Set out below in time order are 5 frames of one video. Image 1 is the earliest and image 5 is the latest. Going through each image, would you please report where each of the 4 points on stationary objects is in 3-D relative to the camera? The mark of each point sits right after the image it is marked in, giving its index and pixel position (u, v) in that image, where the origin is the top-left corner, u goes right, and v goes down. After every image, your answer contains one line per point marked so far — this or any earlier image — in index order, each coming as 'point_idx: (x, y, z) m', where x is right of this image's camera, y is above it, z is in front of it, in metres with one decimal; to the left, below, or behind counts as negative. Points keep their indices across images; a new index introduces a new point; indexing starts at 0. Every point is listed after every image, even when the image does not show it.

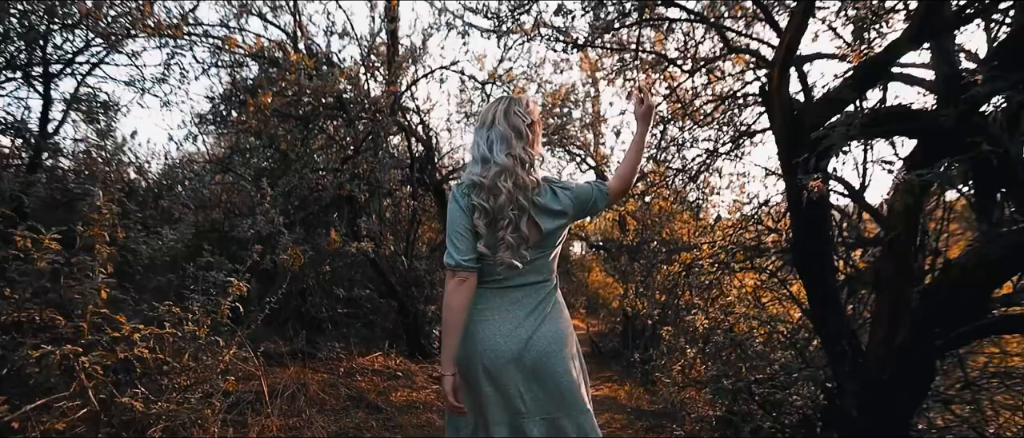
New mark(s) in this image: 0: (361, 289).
0: (-2.0, -0.9, +8.2) m
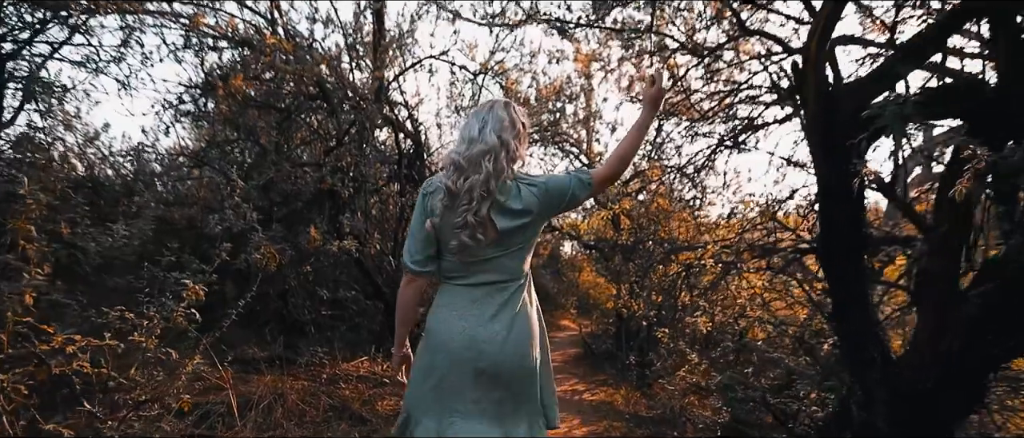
0: (-2.1, -0.9, +7.8) m
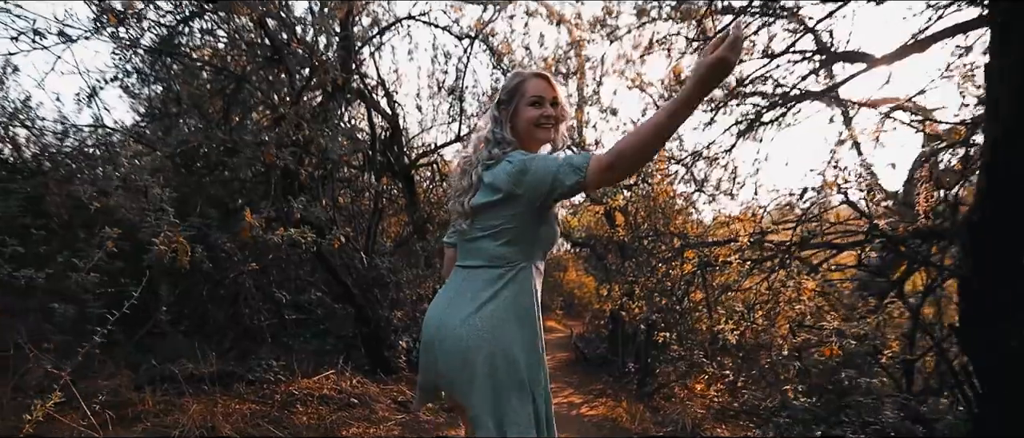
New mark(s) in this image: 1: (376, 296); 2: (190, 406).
0: (-2.2, -0.8, +6.8) m
1: (-1.6, -0.9, +7.0) m
2: (-2.5, -1.5, +4.9) m
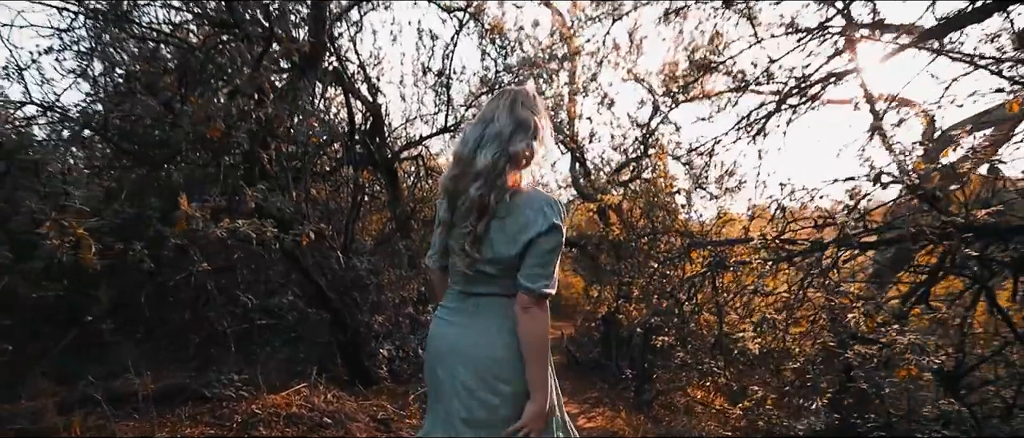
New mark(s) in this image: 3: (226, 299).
0: (-2.3, -0.8, +6.1) m
1: (-1.6, -0.8, +6.4) m
2: (-2.6, -1.4, +4.2) m
3: (-2.7, -0.8, +5.9) m
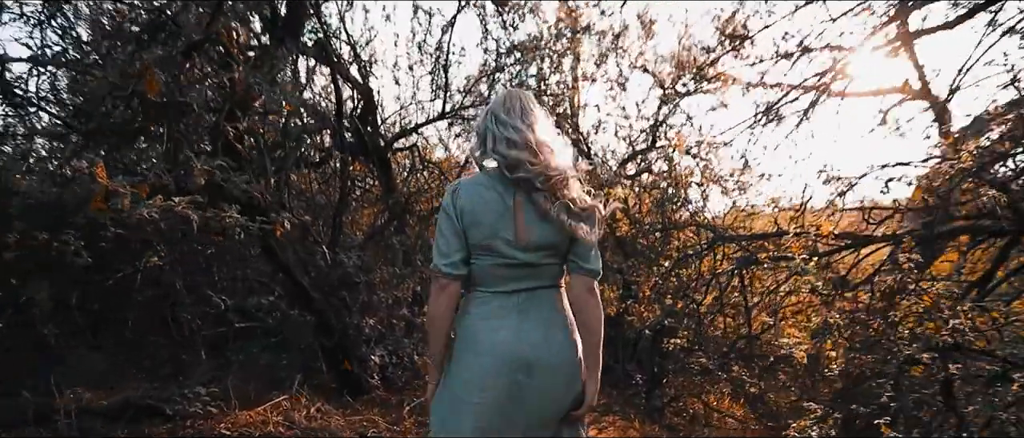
0: (-2.3, -0.7, +5.5) m
1: (-1.6, -0.8, +5.8) m
2: (-2.5, -1.3, +3.6) m
3: (-2.7, -0.7, +5.2) m
